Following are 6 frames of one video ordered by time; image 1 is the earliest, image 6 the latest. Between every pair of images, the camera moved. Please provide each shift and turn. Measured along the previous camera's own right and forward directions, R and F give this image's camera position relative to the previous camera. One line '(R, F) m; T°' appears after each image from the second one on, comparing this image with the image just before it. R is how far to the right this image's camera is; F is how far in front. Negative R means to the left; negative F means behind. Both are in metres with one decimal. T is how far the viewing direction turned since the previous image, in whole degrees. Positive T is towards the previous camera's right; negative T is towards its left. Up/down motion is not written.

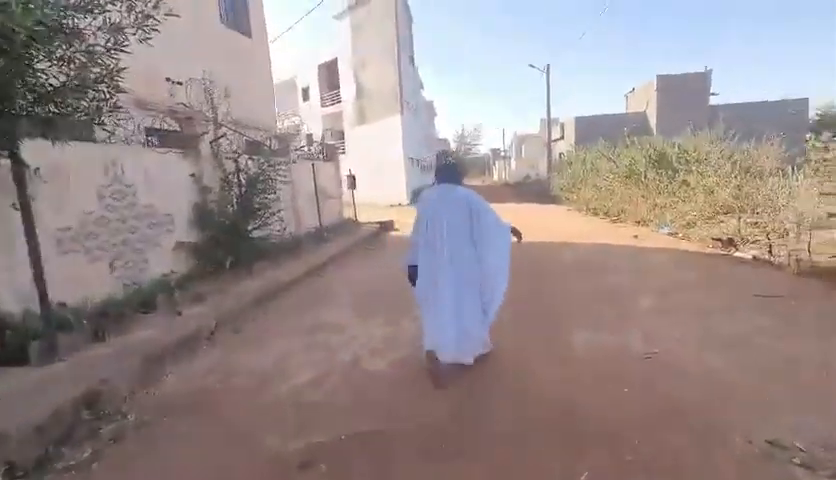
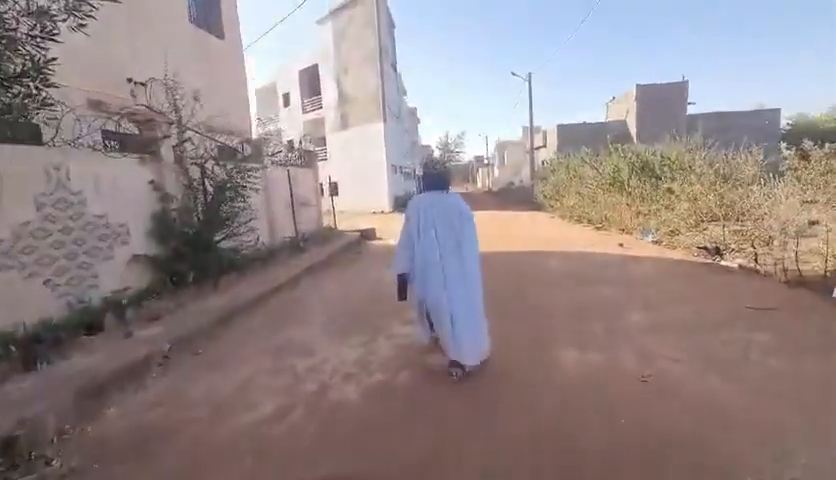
(+0.1, +0.4) m; +2°
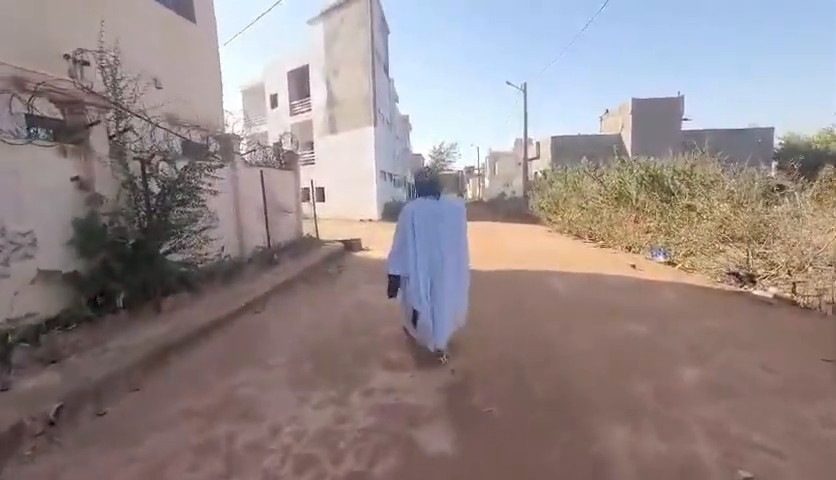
(0.0, +1.1) m; +2°
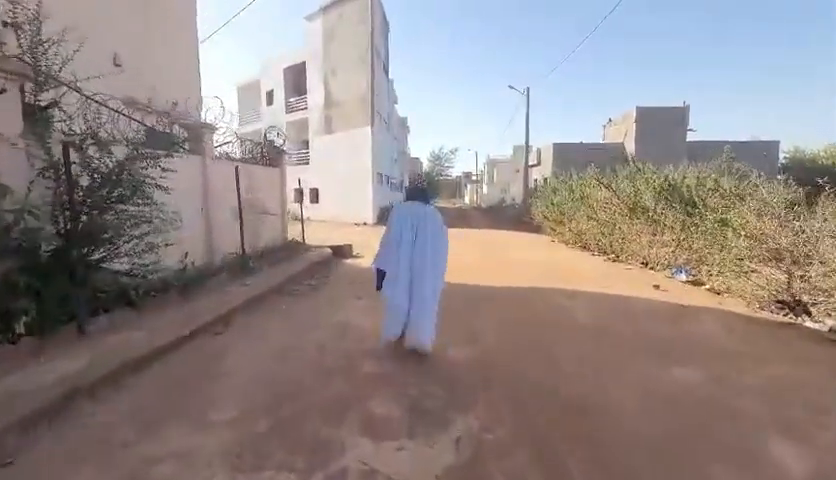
(0.0, +1.1) m; +1°
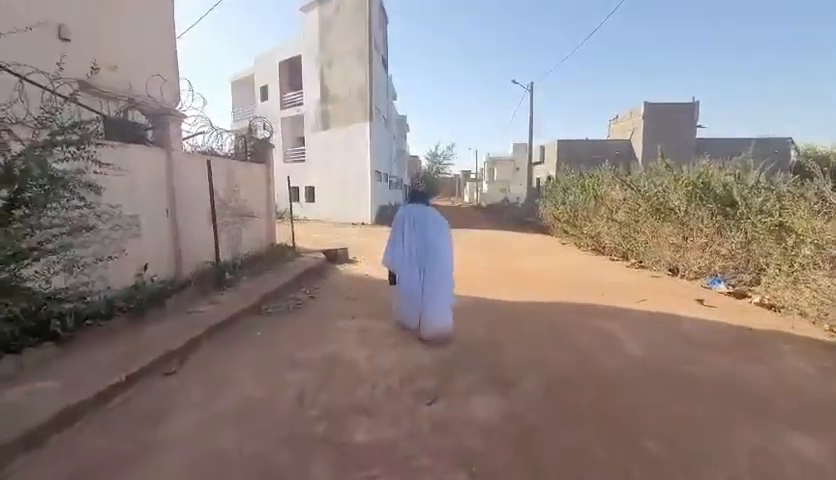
(-0.1, +1.1) m; 0°
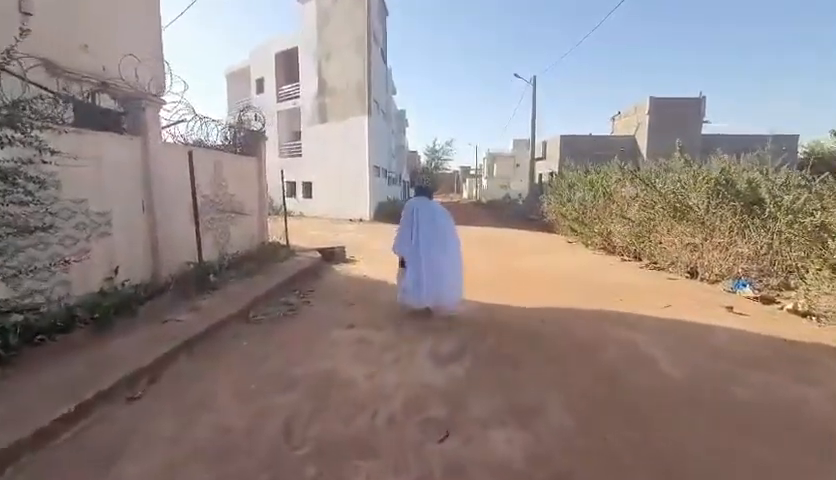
(-0.1, +0.6) m; 0°
